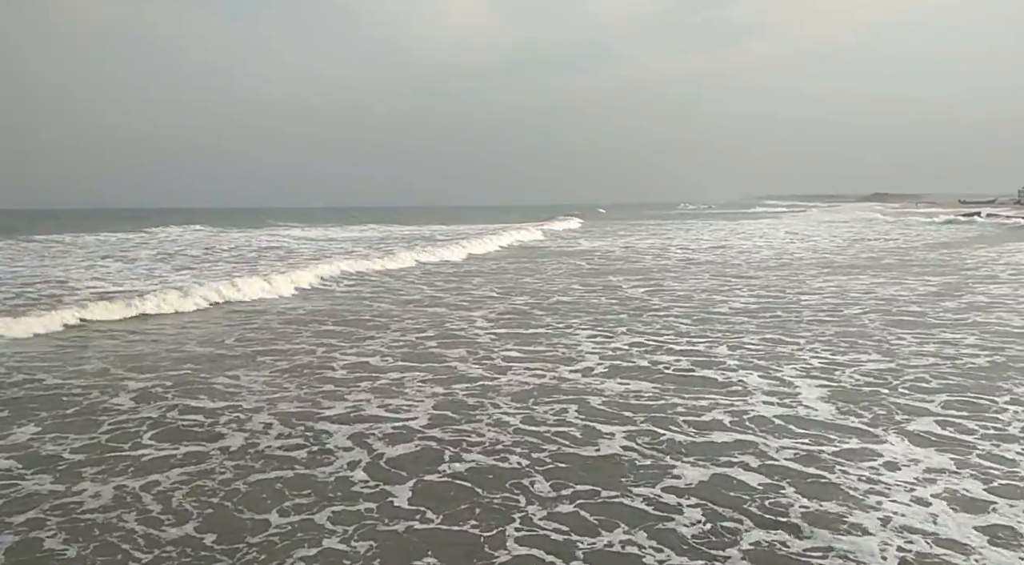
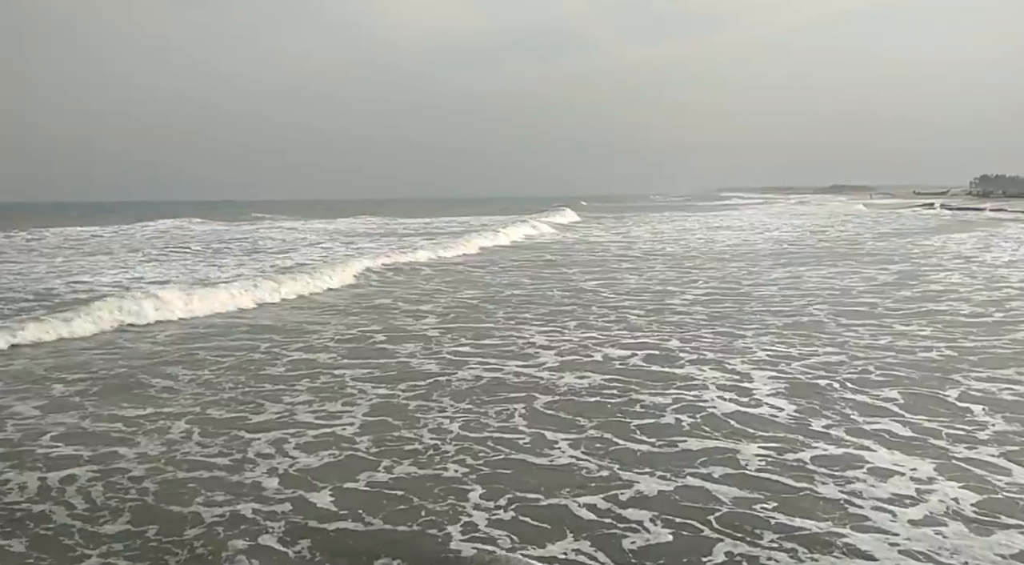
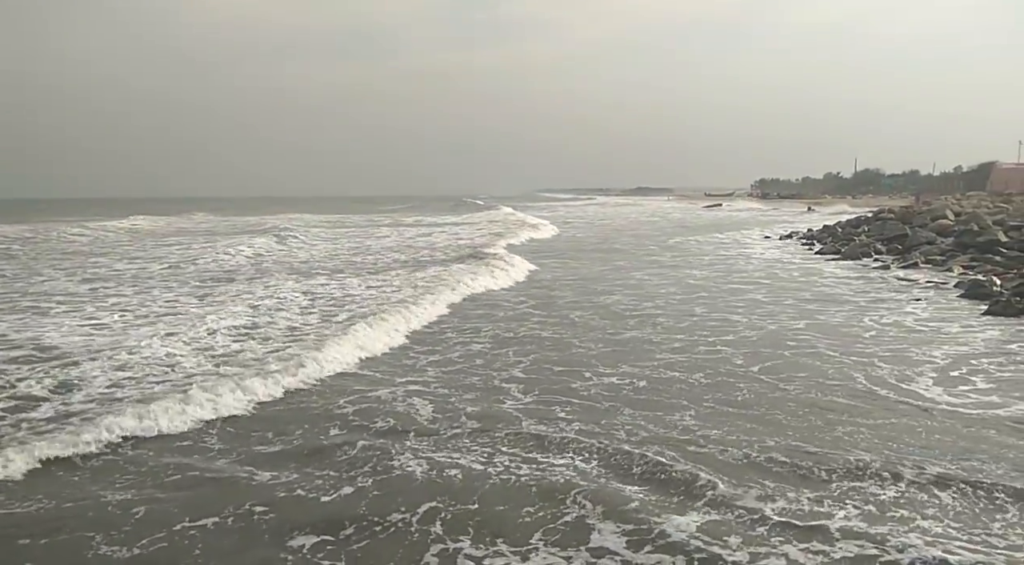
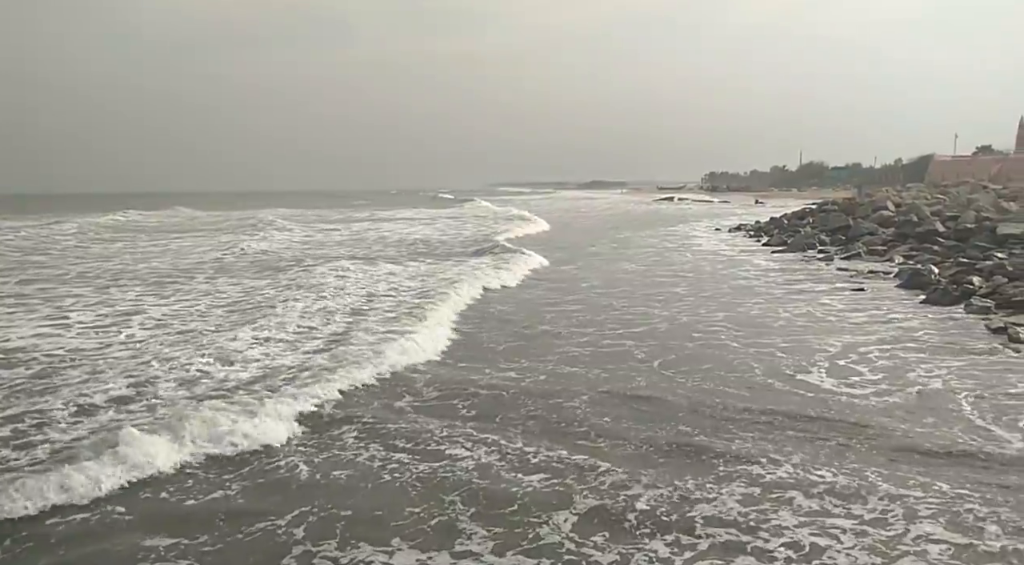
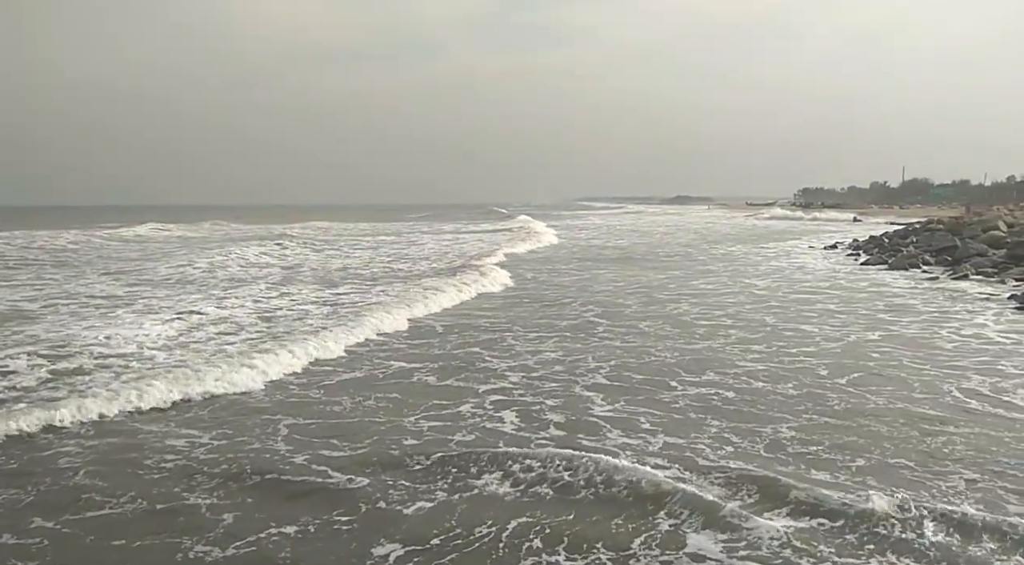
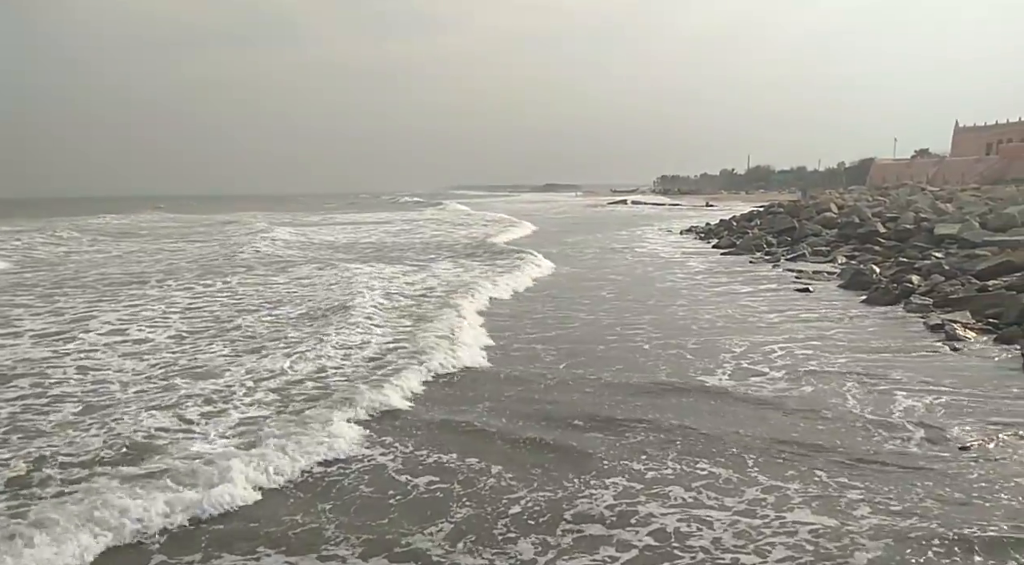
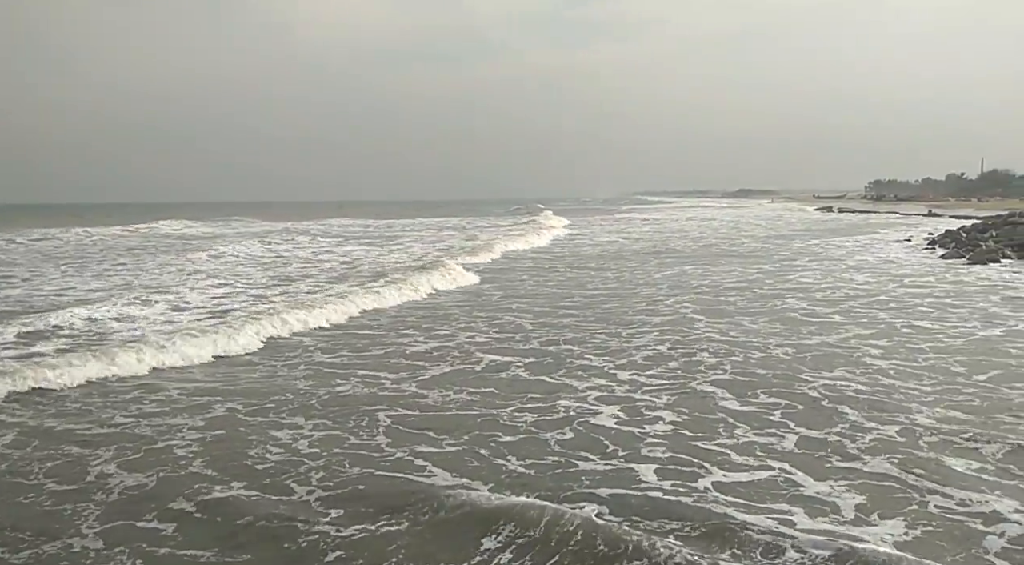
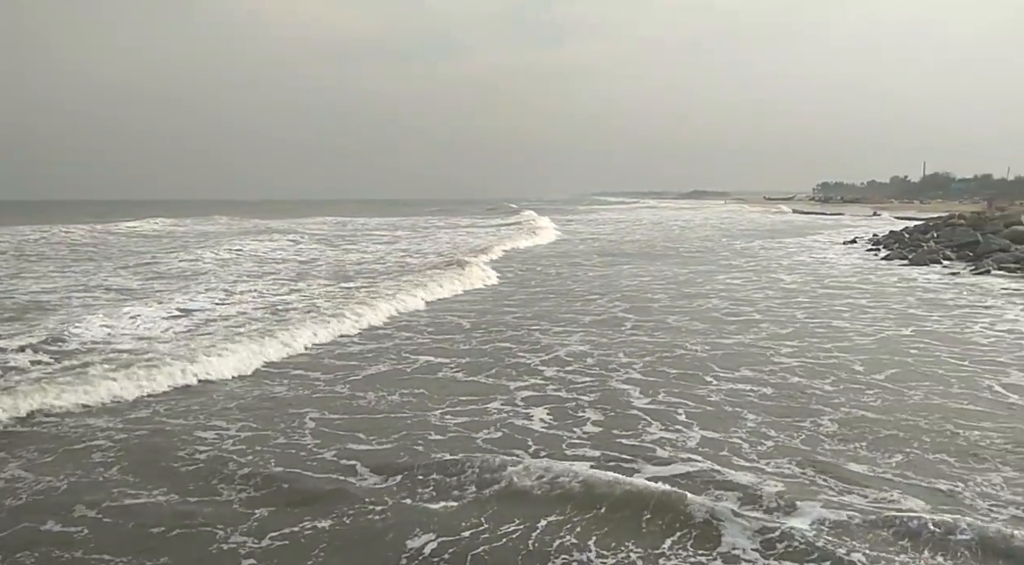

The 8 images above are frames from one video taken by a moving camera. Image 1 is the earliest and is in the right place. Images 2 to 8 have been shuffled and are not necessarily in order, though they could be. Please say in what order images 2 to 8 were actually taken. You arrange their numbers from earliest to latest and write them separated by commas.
2, 7, 8, 5, 3, 4, 6
